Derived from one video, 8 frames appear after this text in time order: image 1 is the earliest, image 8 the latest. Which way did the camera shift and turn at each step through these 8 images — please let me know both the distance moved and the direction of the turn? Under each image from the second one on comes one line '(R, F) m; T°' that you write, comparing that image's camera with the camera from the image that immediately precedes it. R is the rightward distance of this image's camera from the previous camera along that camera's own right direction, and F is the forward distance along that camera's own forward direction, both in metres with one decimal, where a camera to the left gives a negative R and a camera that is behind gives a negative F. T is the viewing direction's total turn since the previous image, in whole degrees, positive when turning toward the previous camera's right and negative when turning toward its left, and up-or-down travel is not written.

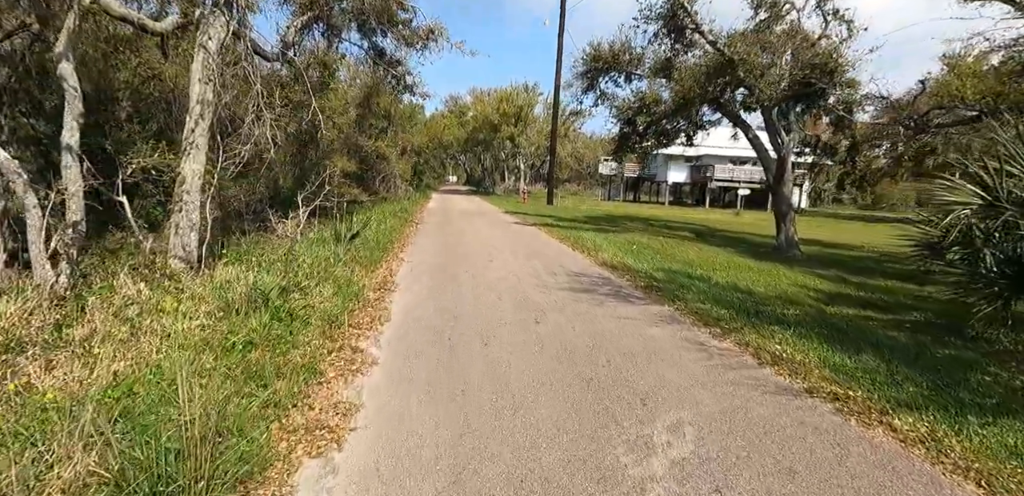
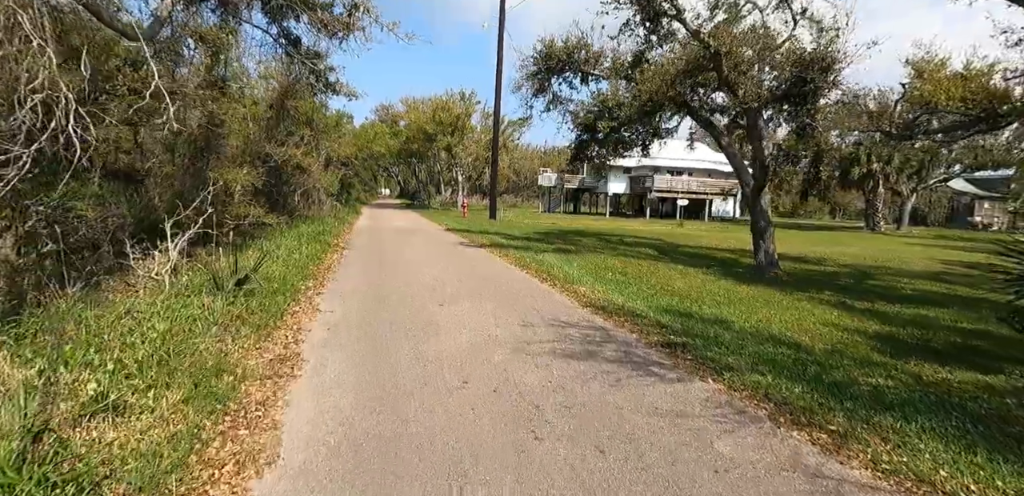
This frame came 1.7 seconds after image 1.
(-0.3, +2.6) m; +6°
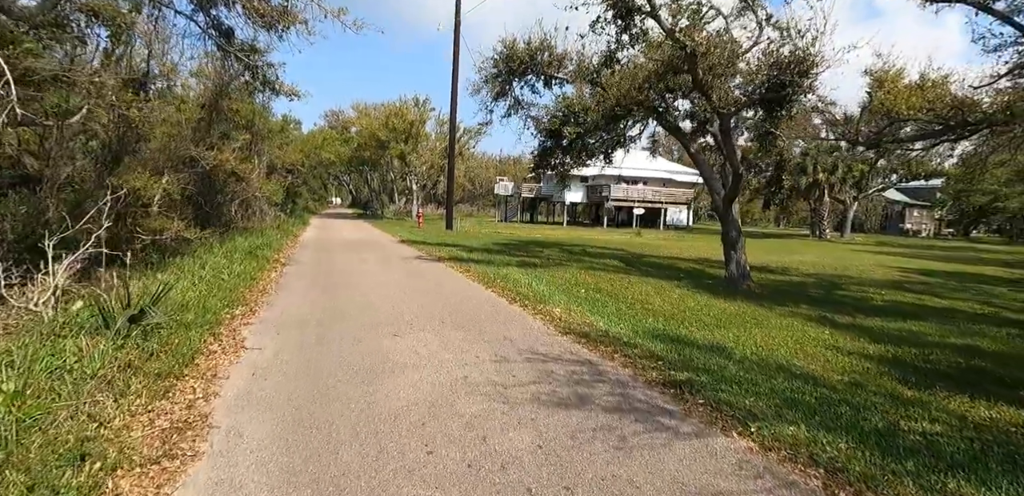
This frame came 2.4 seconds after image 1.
(-0.2, +1.1) m; +5°
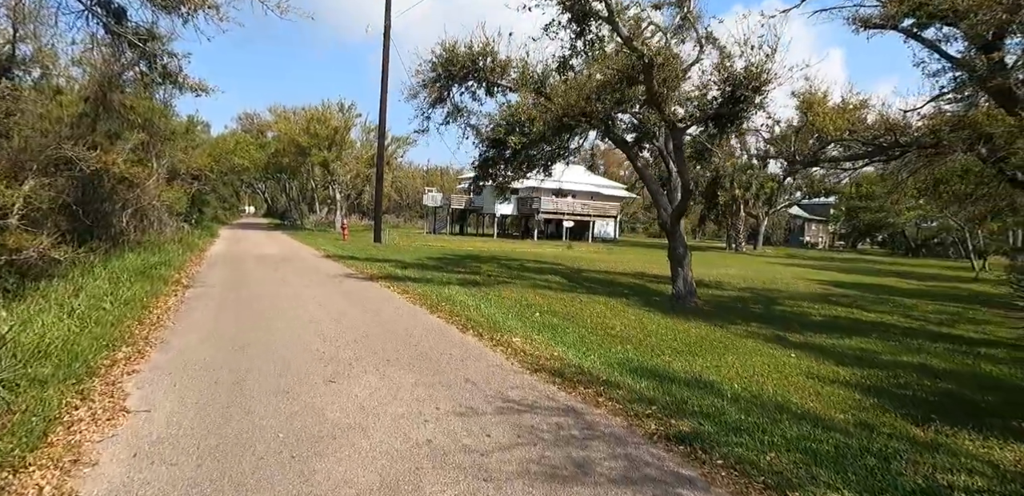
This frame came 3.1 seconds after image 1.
(-0.4, +1.0) m; +8°
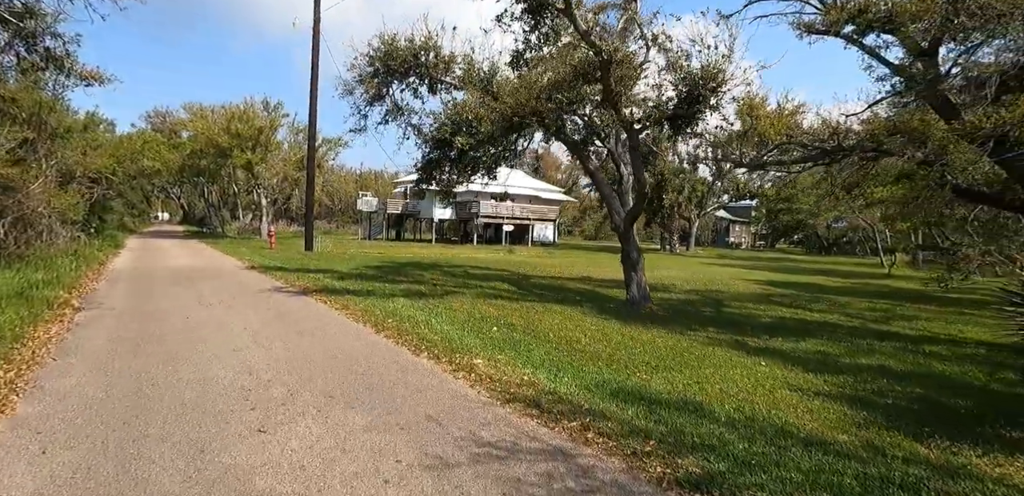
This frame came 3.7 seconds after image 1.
(-0.3, +0.8) m; +7°
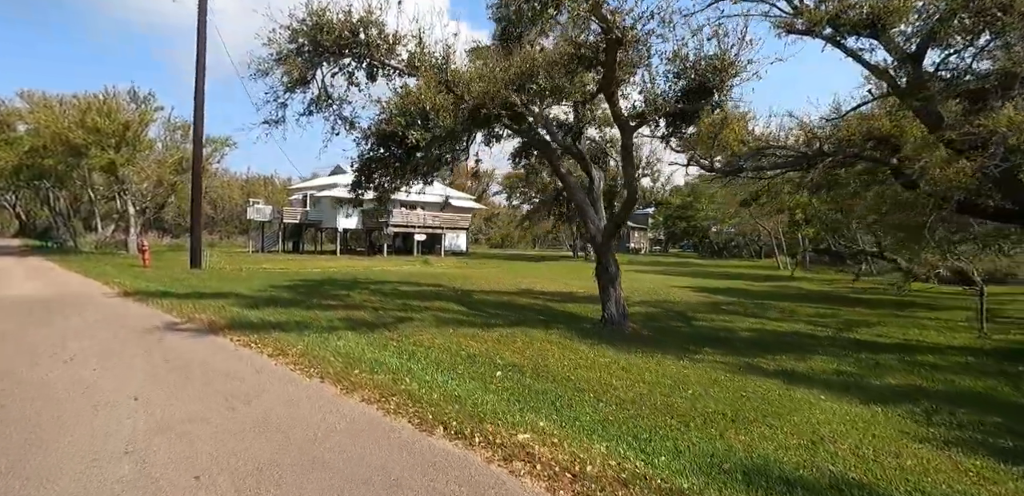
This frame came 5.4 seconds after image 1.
(-1.4, +2.1) m; +11°
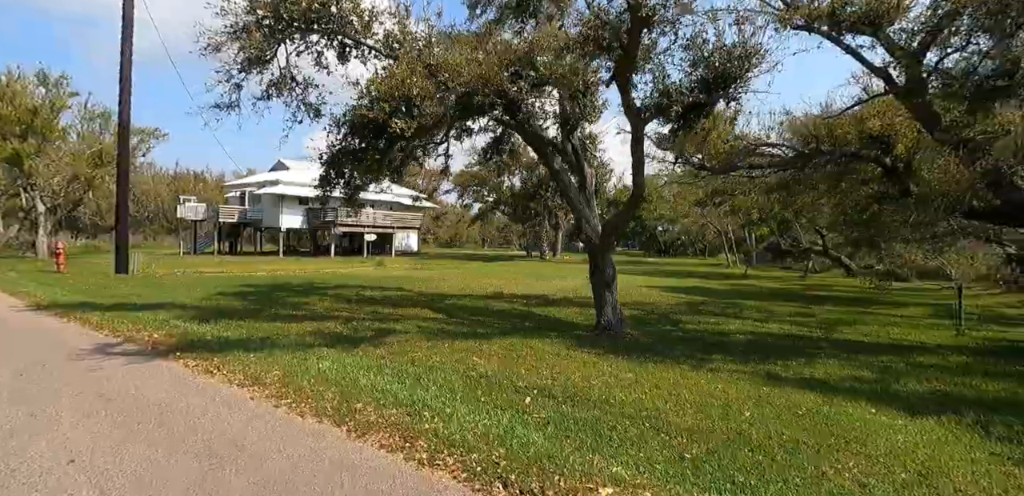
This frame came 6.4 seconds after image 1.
(-0.9, +1.1) m; +6°
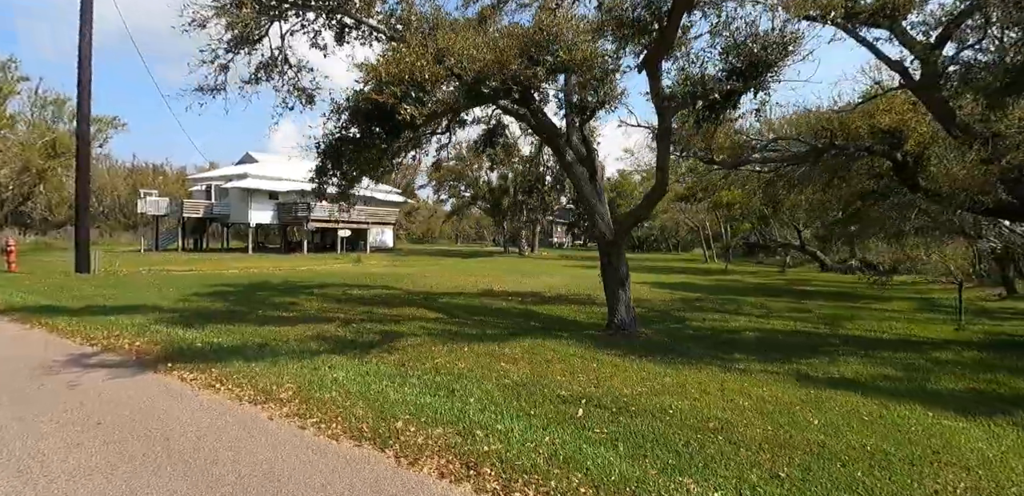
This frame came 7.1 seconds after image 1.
(-0.8, +0.6) m; +3°
